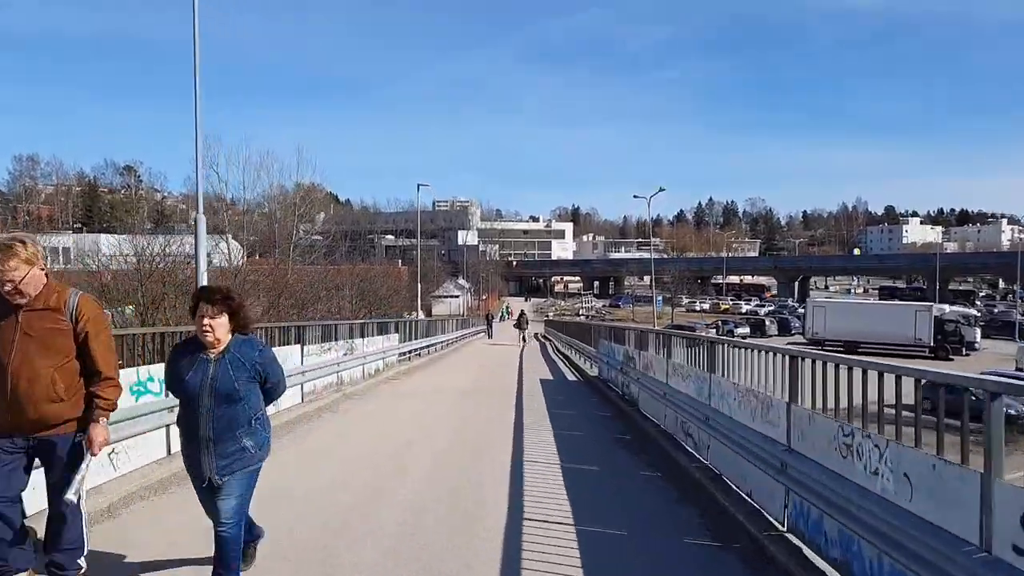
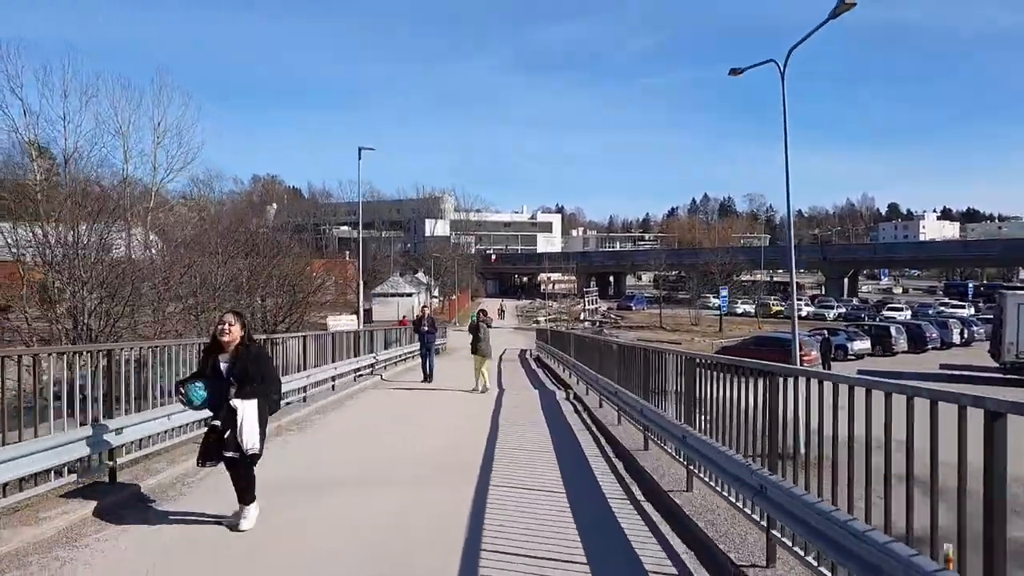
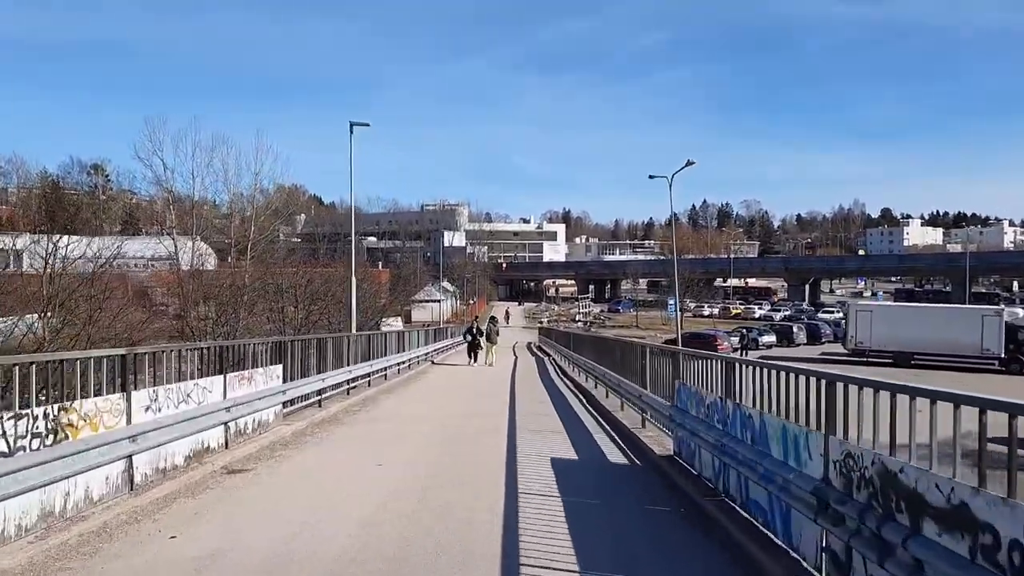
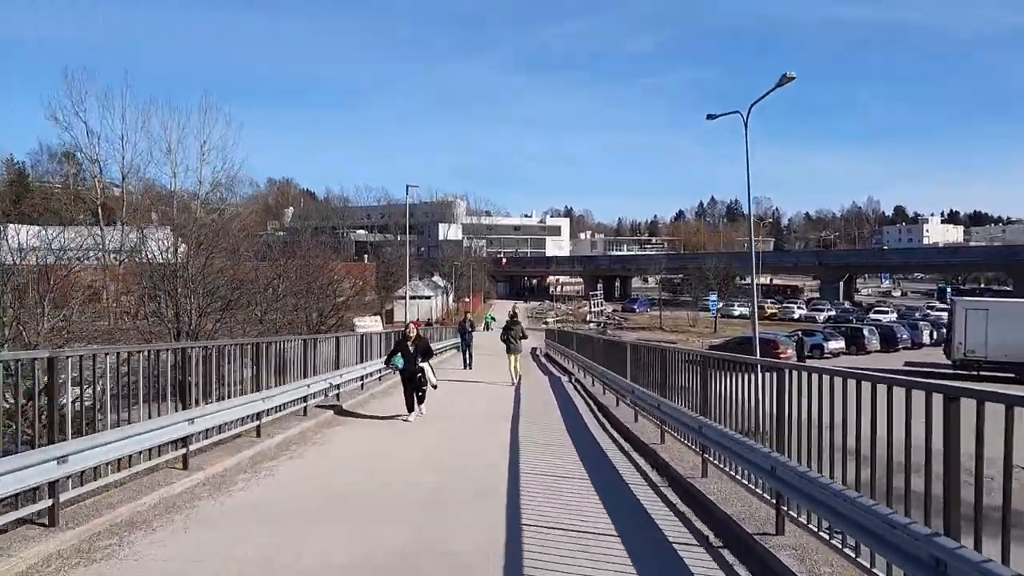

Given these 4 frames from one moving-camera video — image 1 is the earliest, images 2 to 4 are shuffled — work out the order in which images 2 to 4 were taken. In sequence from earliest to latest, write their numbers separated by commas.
3, 4, 2
